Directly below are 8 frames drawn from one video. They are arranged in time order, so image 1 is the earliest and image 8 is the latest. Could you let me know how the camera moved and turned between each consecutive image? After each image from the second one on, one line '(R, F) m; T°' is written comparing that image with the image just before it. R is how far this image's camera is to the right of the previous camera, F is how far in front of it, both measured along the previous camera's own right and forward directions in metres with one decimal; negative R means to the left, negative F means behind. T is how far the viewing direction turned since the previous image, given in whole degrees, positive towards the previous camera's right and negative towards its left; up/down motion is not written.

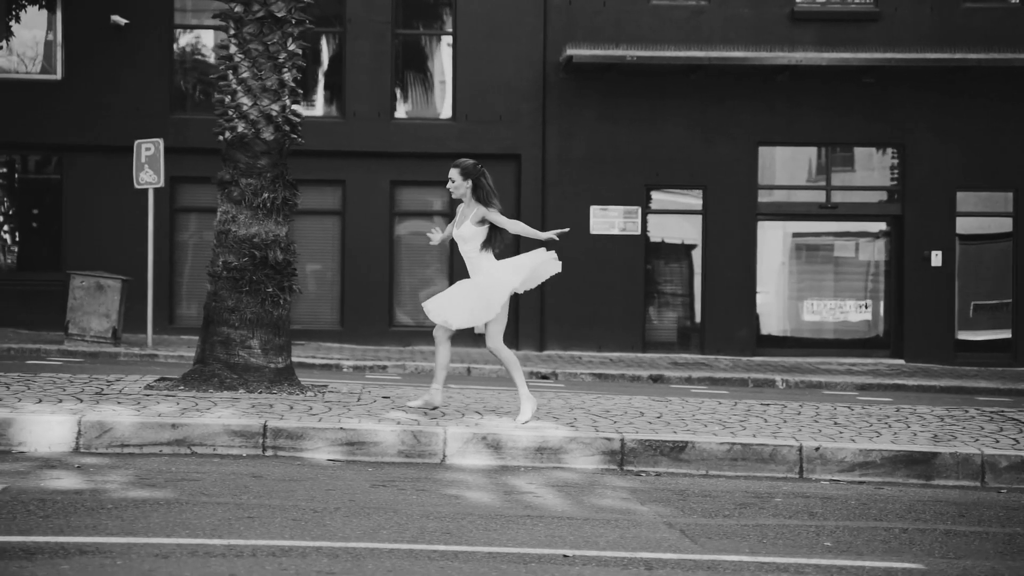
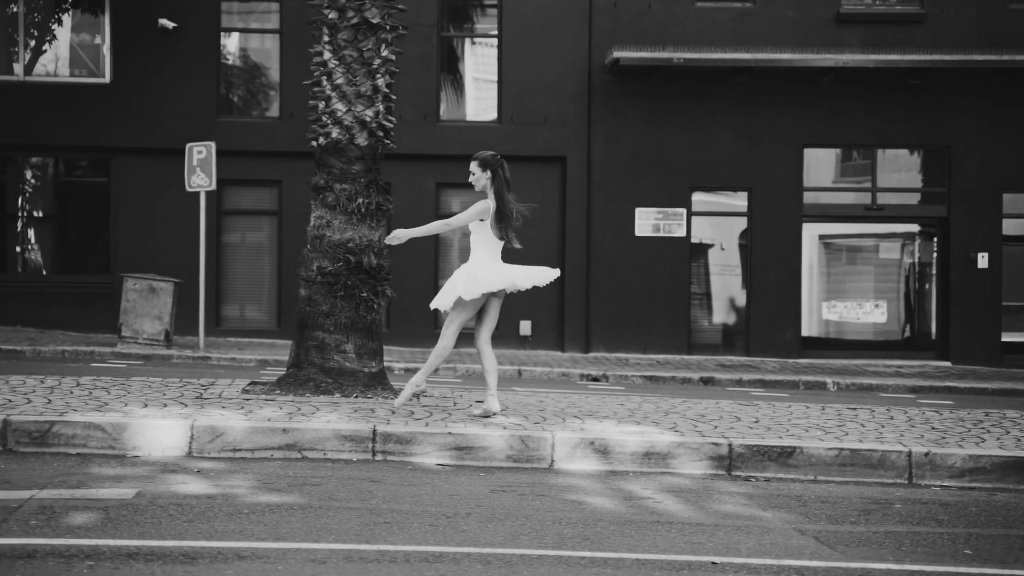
(-0.5, 0.0) m; -1°
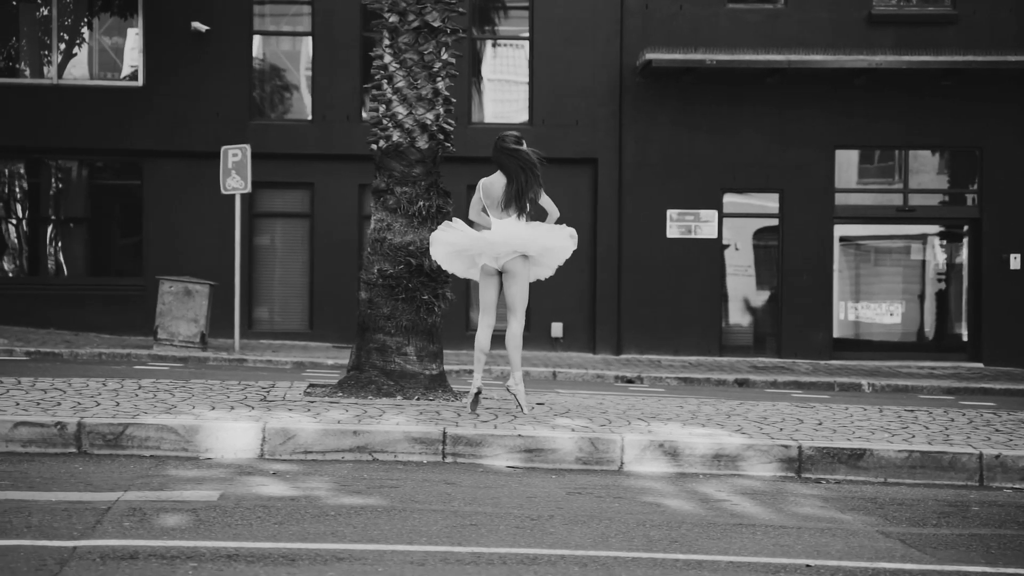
(-0.3, 0.0) m; -1°
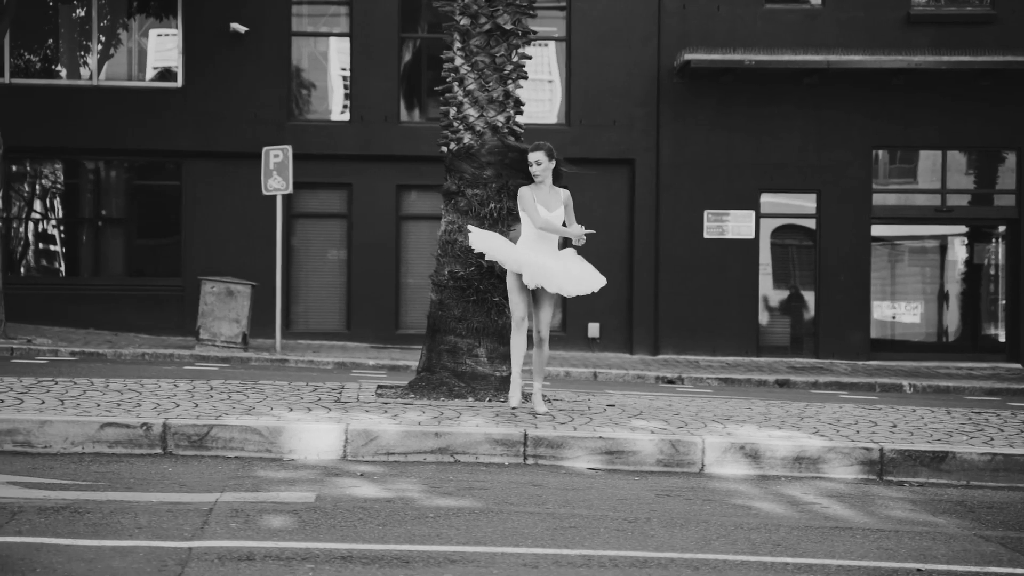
(-0.4, 0.0) m; -1°
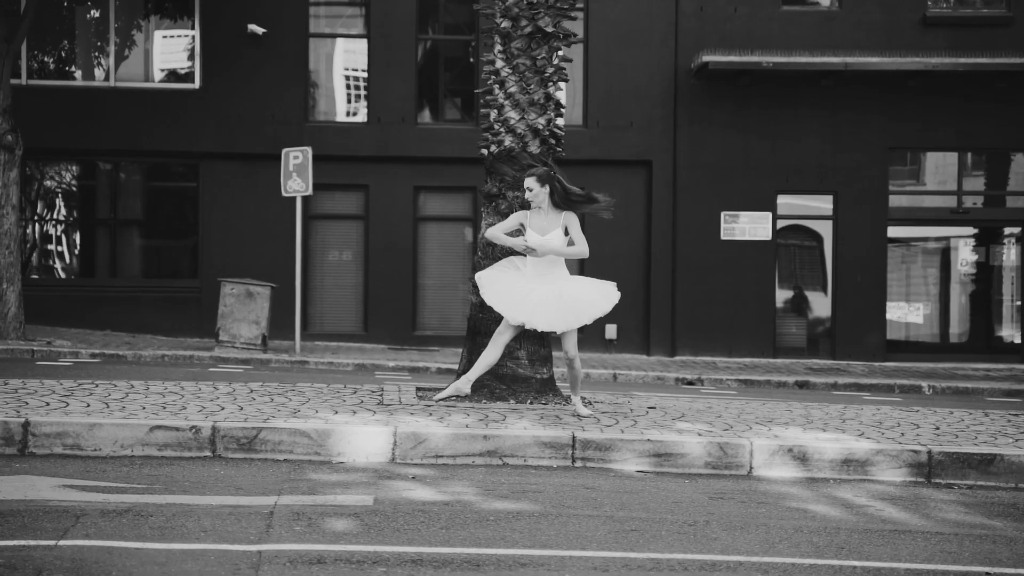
(-0.3, 0.0) m; 0°
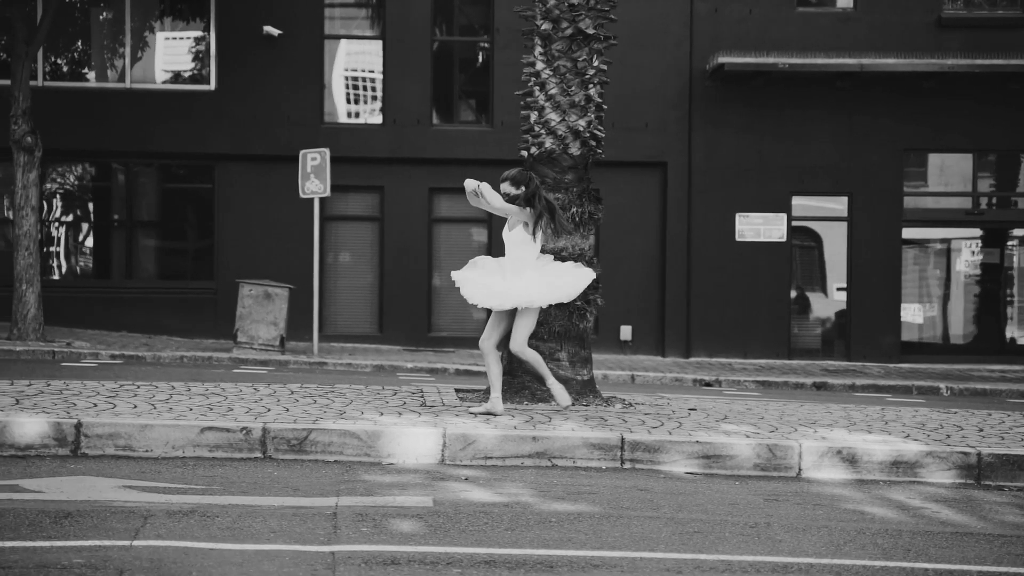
(-0.3, 0.0) m; 0°
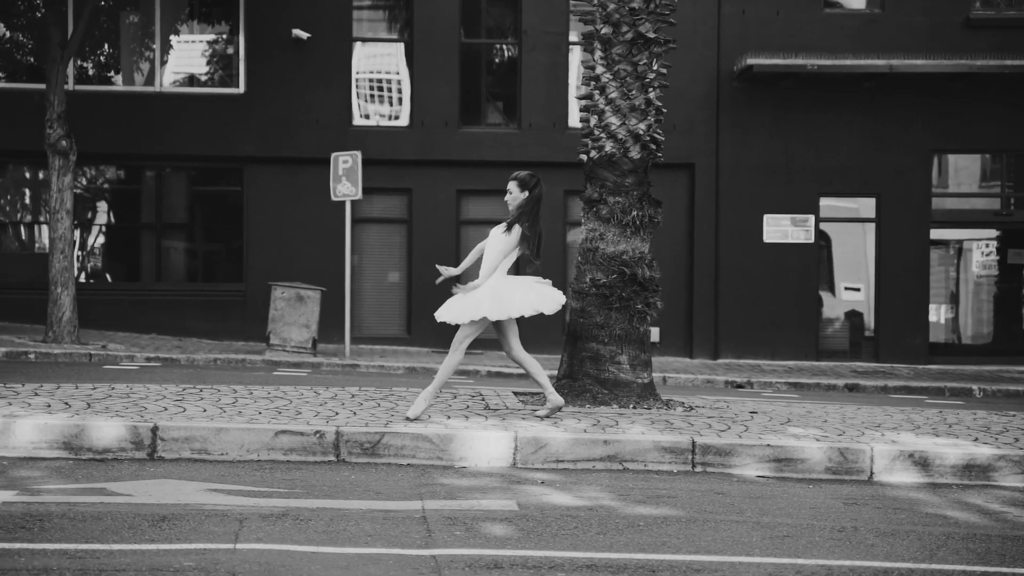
(-0.4, 0.0) m; 0°
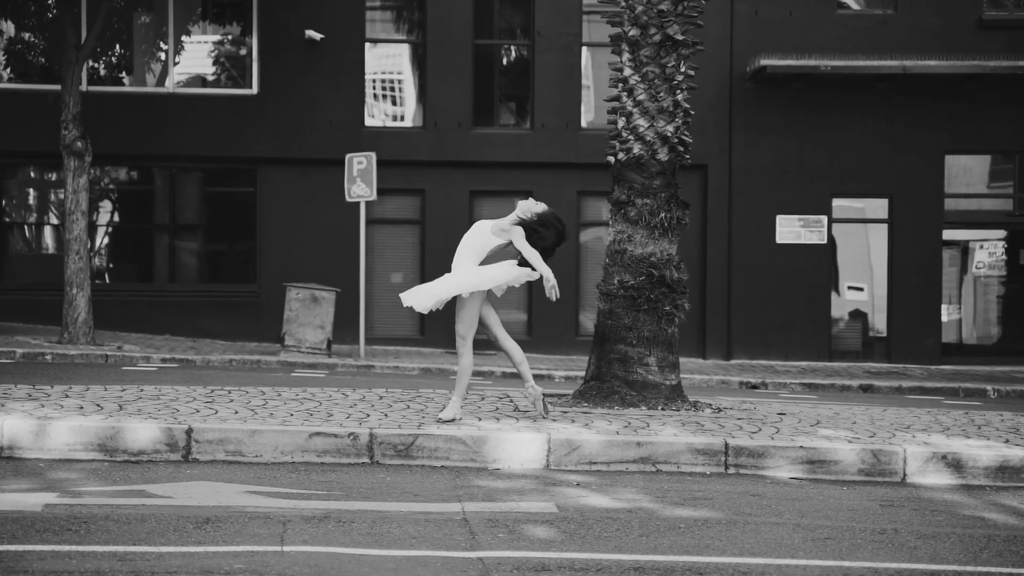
(-0.2, 0.0) m; 0°
